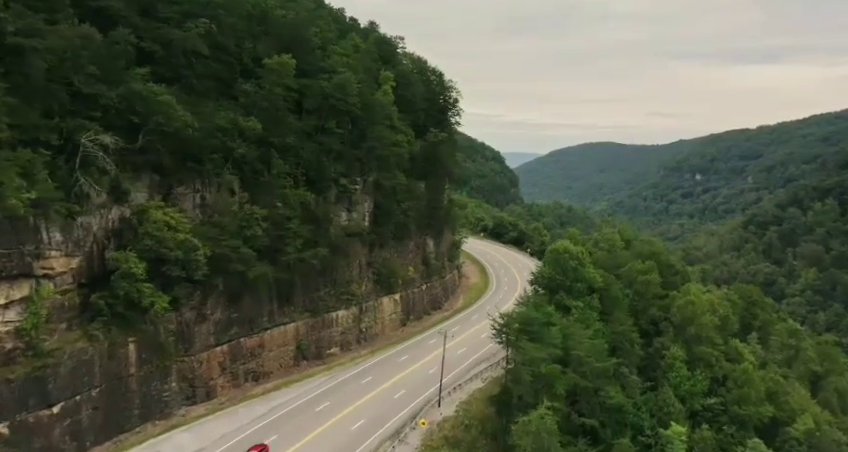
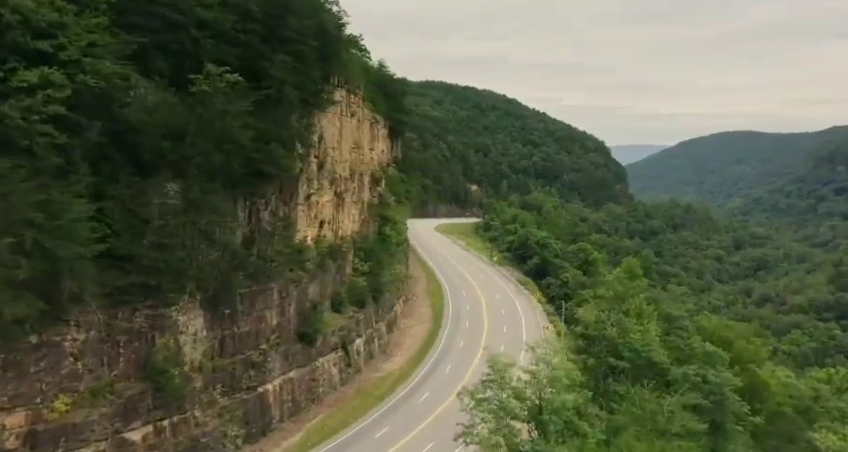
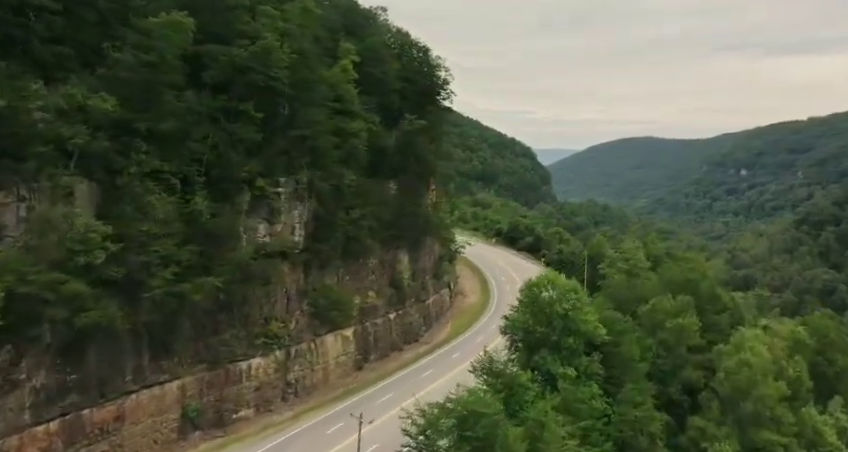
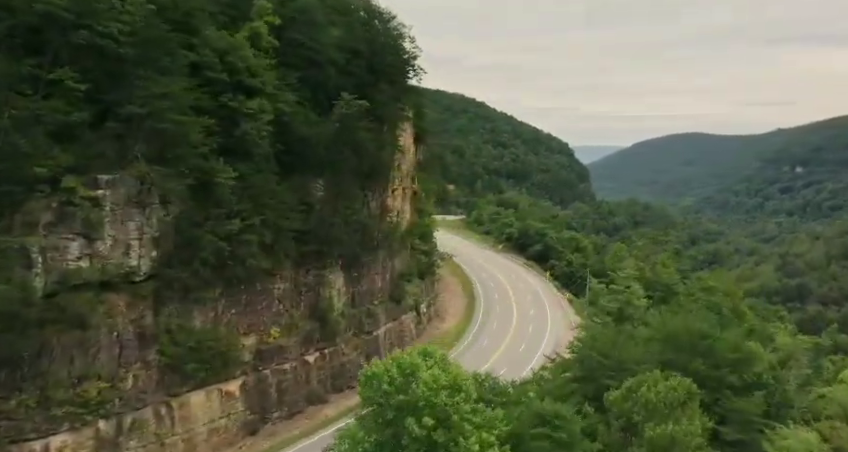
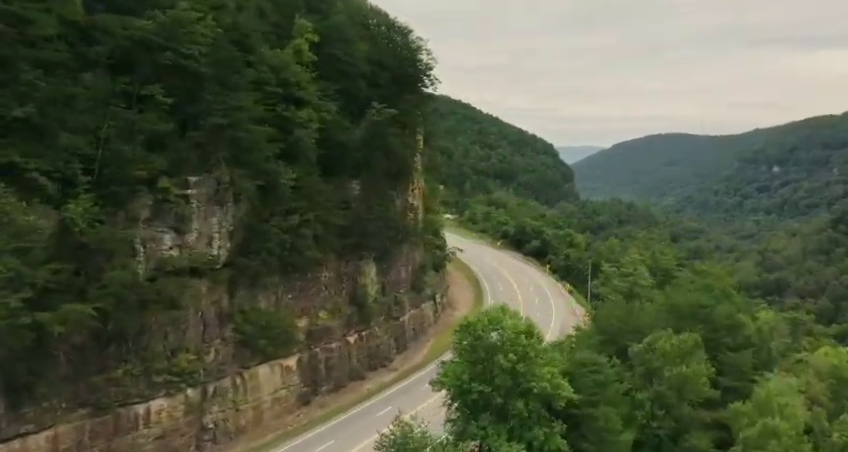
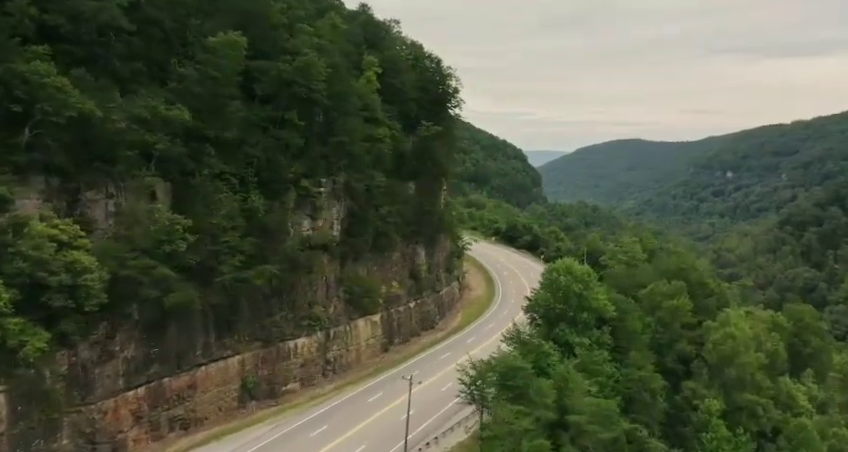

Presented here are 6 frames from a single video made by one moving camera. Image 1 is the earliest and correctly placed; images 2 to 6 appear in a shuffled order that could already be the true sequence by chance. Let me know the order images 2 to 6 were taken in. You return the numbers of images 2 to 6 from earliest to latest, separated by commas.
6, 3, 5, 4, 2
